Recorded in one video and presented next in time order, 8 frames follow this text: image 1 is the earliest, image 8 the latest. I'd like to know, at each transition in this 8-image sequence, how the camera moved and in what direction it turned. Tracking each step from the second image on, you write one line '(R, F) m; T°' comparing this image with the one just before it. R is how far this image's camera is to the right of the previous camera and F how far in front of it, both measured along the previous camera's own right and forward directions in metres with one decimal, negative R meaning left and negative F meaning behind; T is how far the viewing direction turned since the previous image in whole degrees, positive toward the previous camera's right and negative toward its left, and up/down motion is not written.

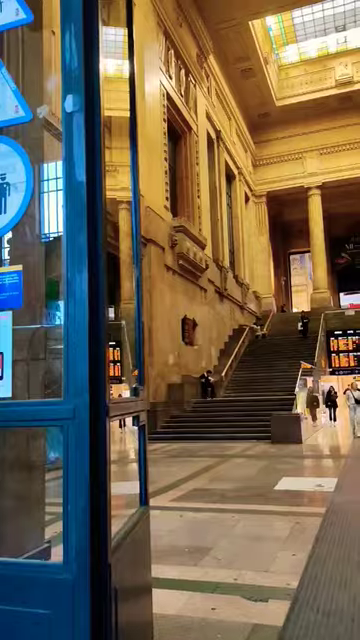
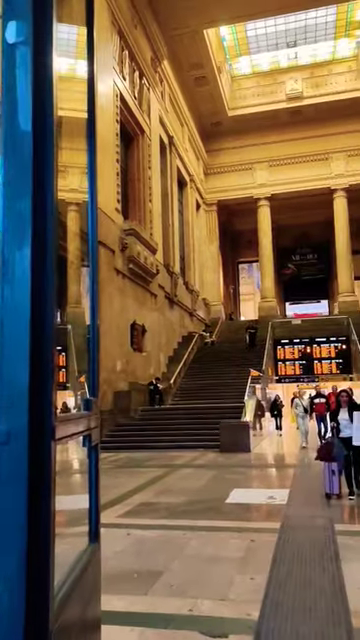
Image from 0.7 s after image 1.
(0.0, +0.2) m; +6°
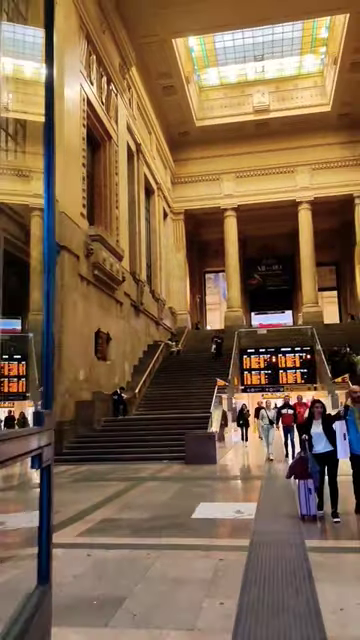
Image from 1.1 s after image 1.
(0.0, +0.2) m; +4°
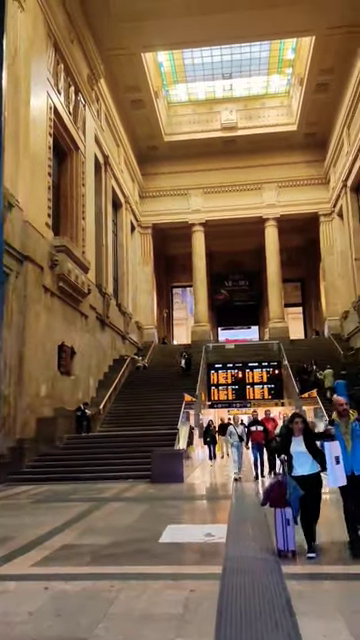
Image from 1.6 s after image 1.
(0.0, +0.2) m; +4°
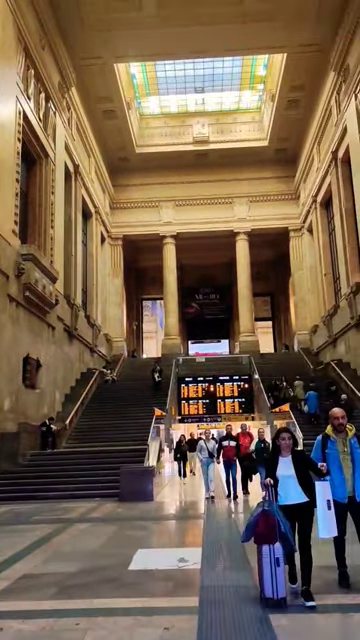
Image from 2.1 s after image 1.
(0.0, +0.3) m; +3°
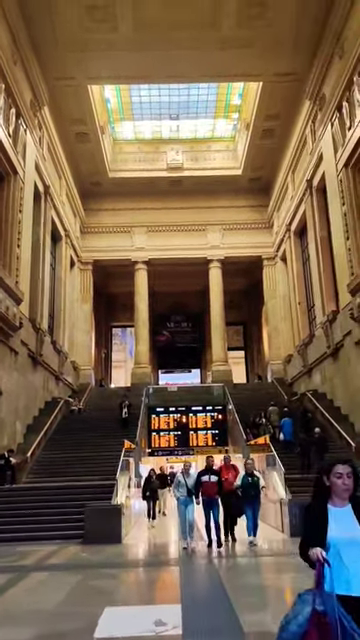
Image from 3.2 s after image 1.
(-0.1, +0.6) m; +3°
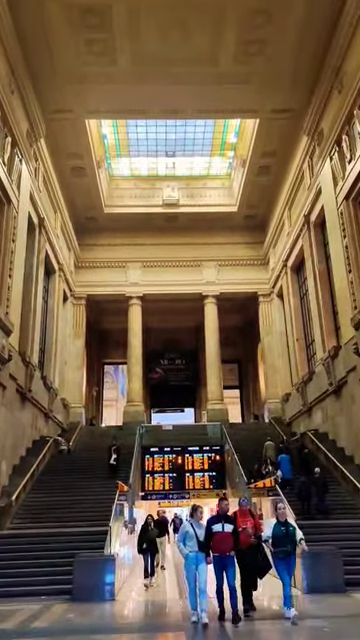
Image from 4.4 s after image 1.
(-0.2, +0.5) m; +1°
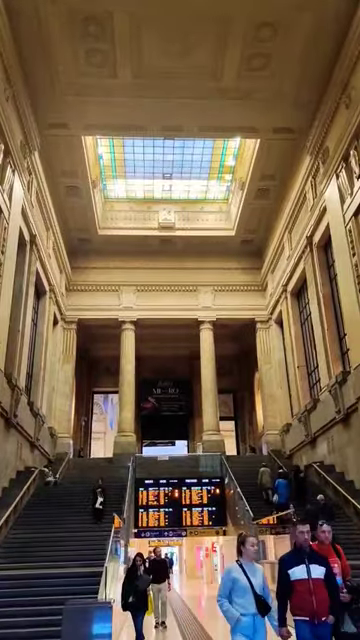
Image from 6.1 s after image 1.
(-0.3, +0.8) m; +1°
